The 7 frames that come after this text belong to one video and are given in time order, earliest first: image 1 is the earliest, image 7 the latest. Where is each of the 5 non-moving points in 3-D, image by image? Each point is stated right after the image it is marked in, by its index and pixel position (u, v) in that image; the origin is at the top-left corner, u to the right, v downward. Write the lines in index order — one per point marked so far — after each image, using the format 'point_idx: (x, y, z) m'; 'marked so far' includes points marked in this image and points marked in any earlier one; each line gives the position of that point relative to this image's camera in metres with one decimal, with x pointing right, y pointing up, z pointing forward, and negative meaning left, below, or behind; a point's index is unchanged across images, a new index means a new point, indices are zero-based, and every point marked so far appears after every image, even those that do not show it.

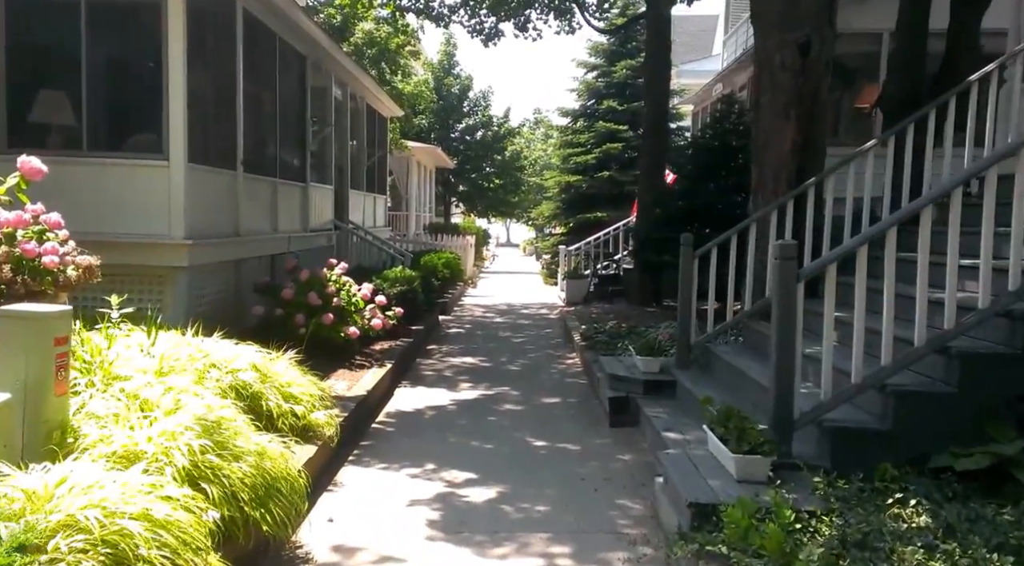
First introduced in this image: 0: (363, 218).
0: (-3.0, +1.3, +17.7) m
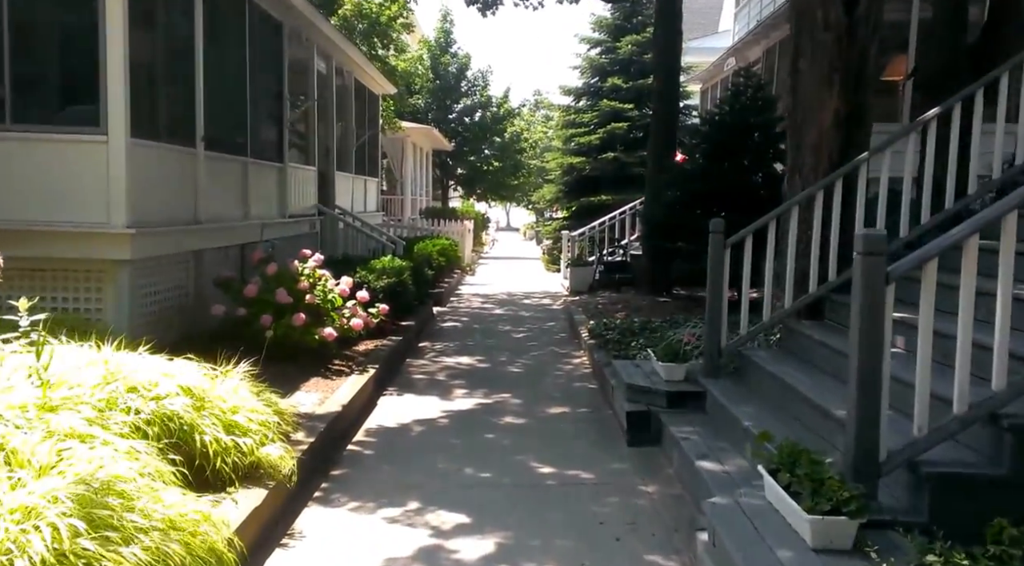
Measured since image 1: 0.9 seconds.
0: (-3.0, +1.5, +16.6) m
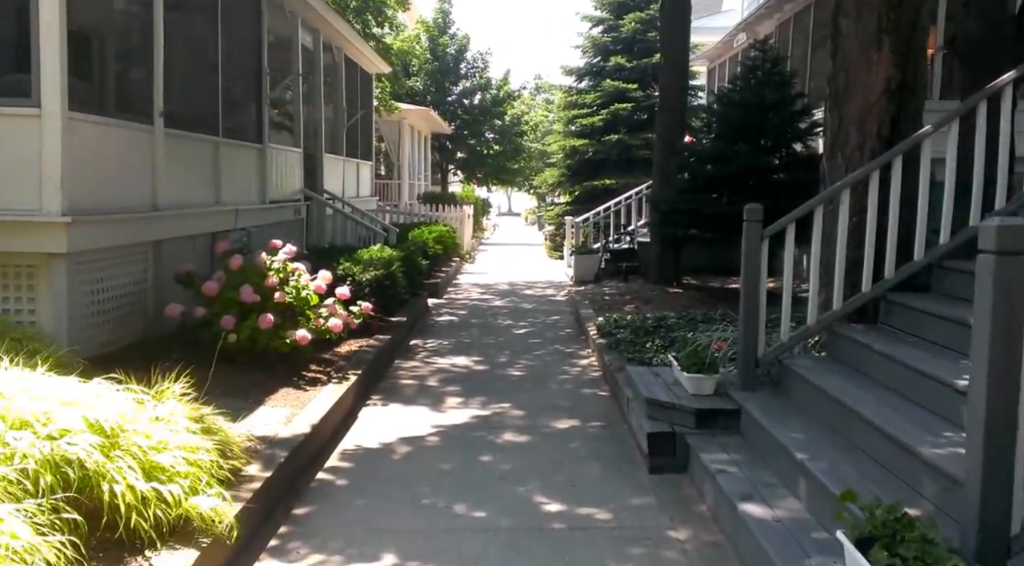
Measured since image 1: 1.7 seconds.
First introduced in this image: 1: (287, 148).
0: (-3.0, +1.7, +15.6) m
1: (-3.0, +1.8, +12.0) m
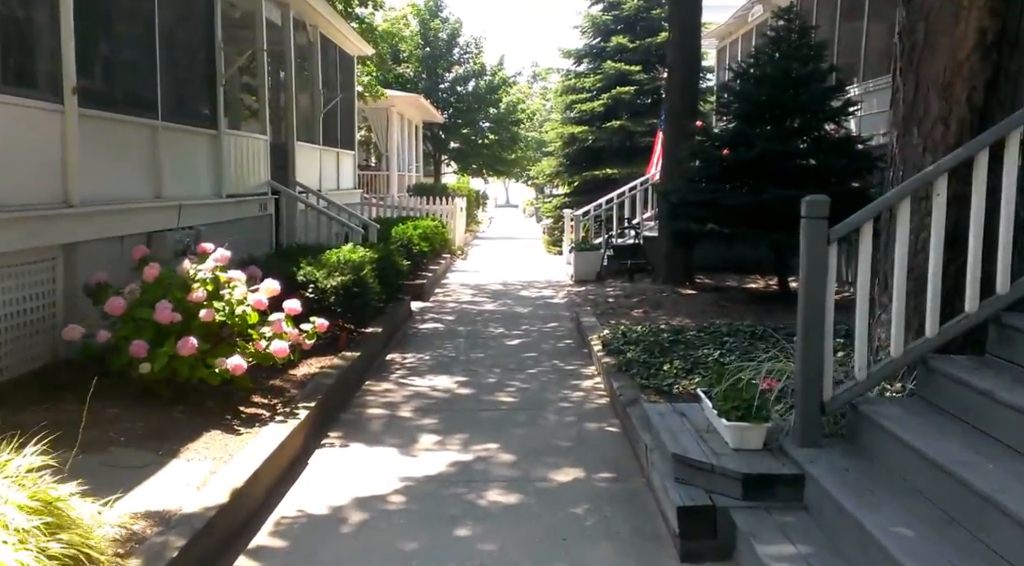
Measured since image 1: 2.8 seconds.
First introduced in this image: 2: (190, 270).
0: (-3.1, +1.7, +14.3) m
1: (-3.1, +1.8, +10.7) m
2: (-2.0, +0.1, +5.5) m
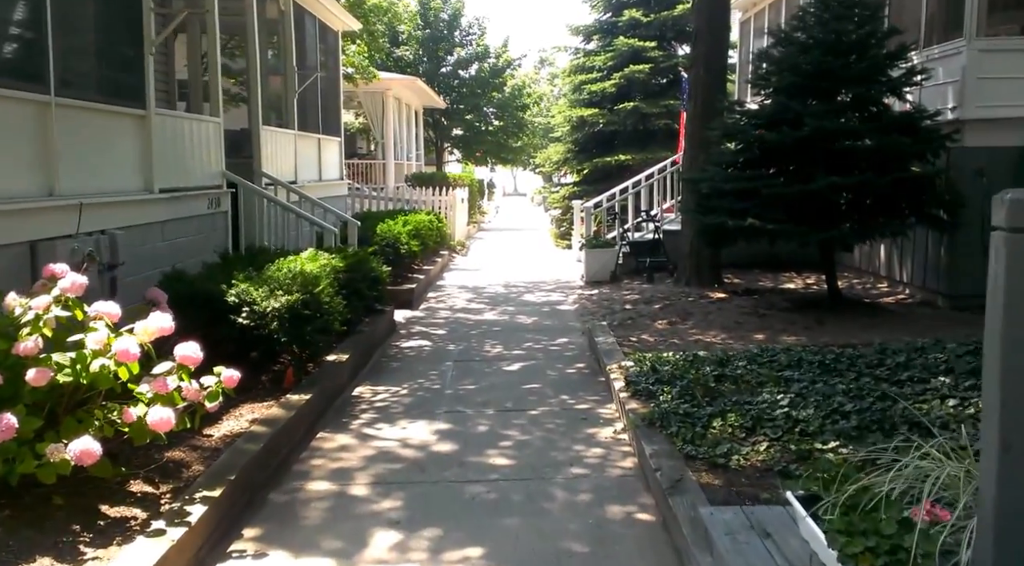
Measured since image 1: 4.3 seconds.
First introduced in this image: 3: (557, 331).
0: (-3.1, +1.6, +12.5) m
1: (-3.2, +1.7, +8.9) m
2: (-2.0, -0.1, +3.7) m
3: (+0.5, -0.5, +9.6) m
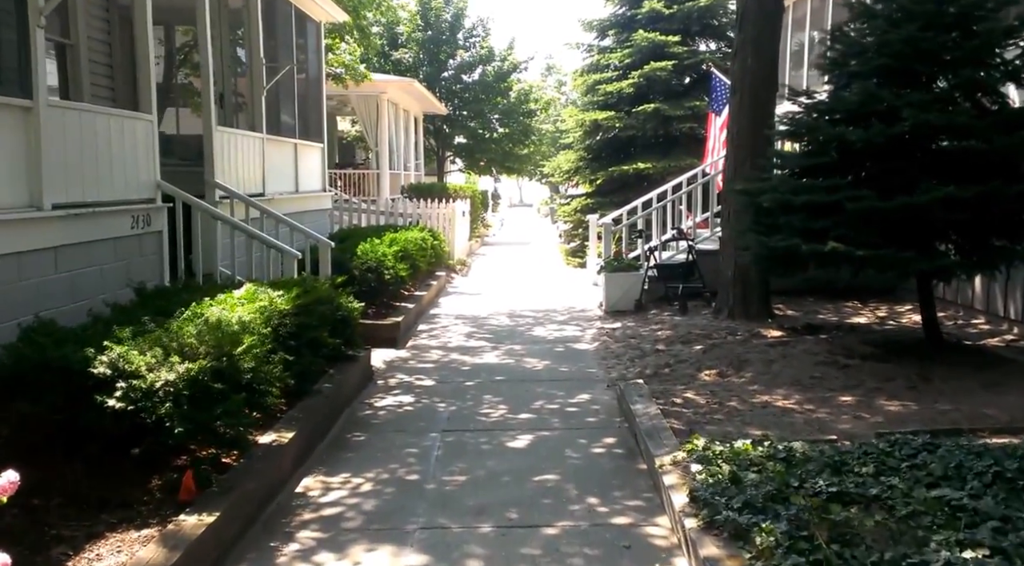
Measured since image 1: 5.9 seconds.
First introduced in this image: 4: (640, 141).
0: (-3.0, +1.2, +10.6) m
1: (-3.1, +1.3, +7.0) m
2: (-2.0, -0.4, +1.8) m
3: (+0.5, -0.8, +7.6) m
4: (+2.5, +2.8, +17.5) m
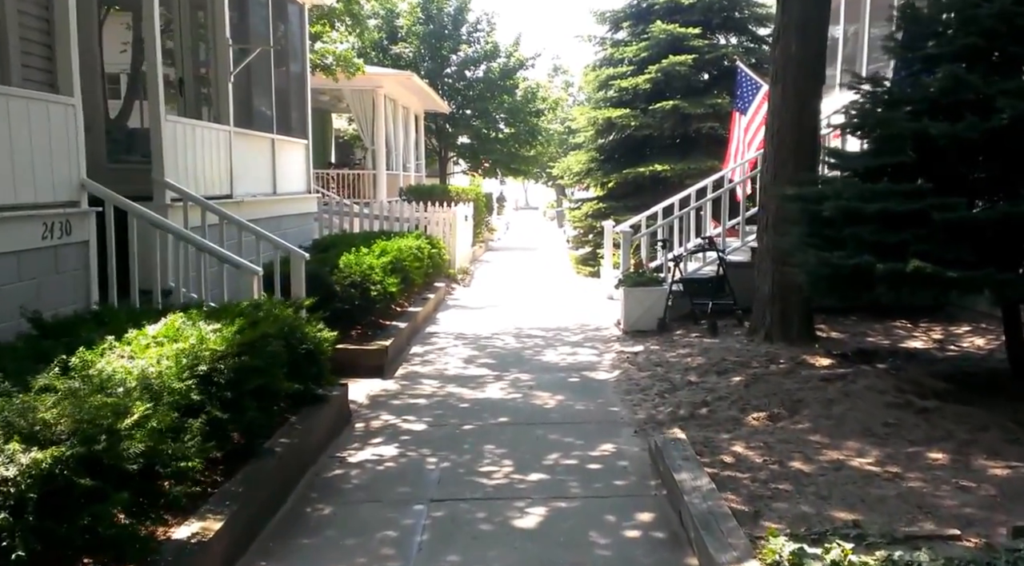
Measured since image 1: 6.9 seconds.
0: (-2.9, +1.1, +9.3) m
1: (-3.1, +1.2, +5.7) m
2: (-2.0, -0.5, +0.5) m
3: (+0.6, -1.0, +6.3) m
4: (+2.6, +2.6, +16.1) m
